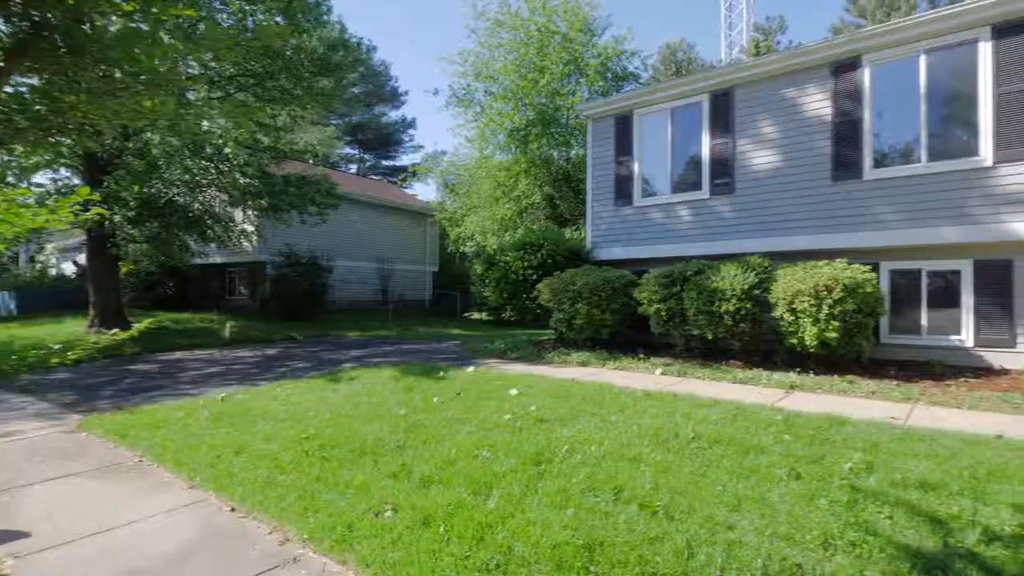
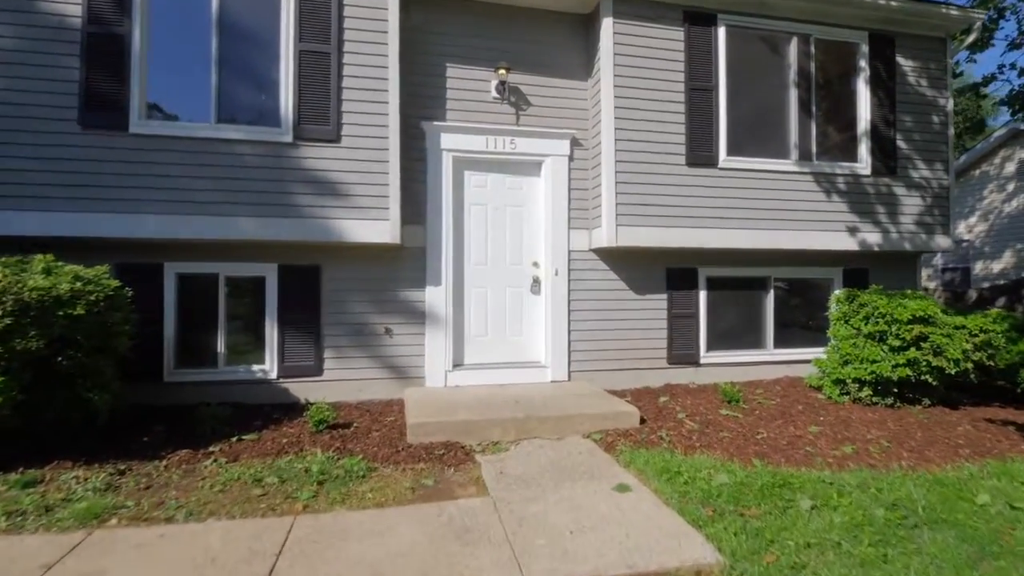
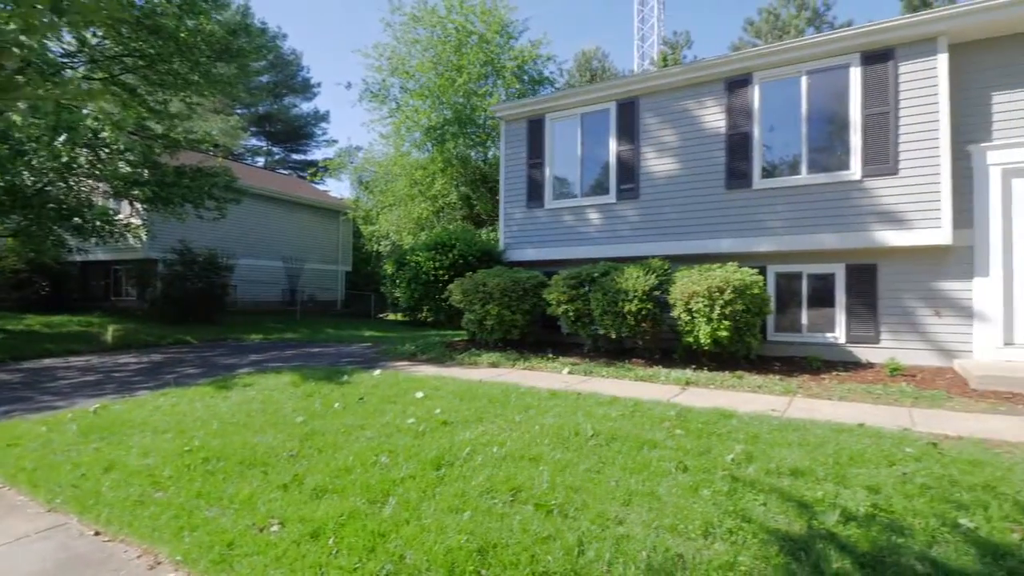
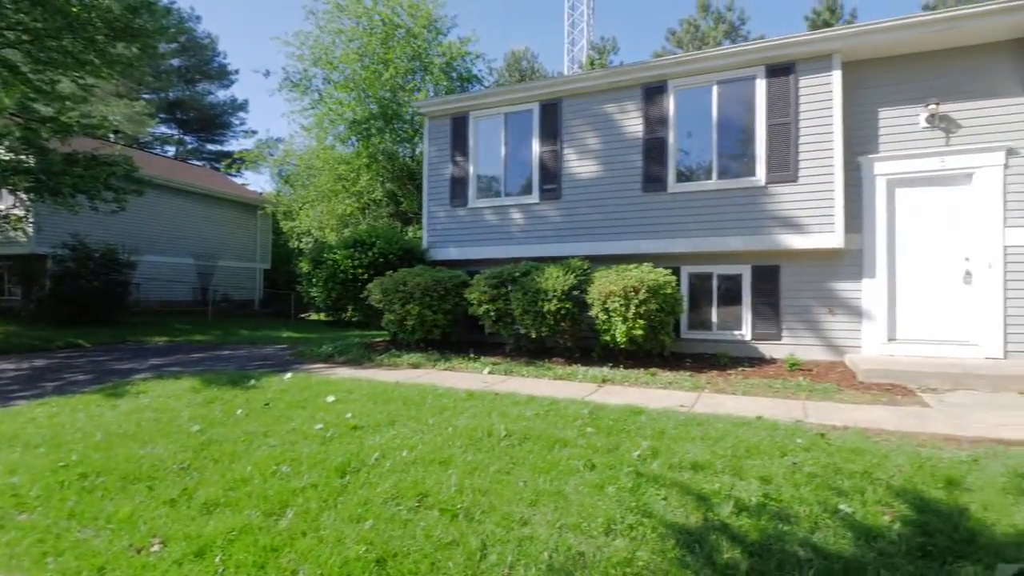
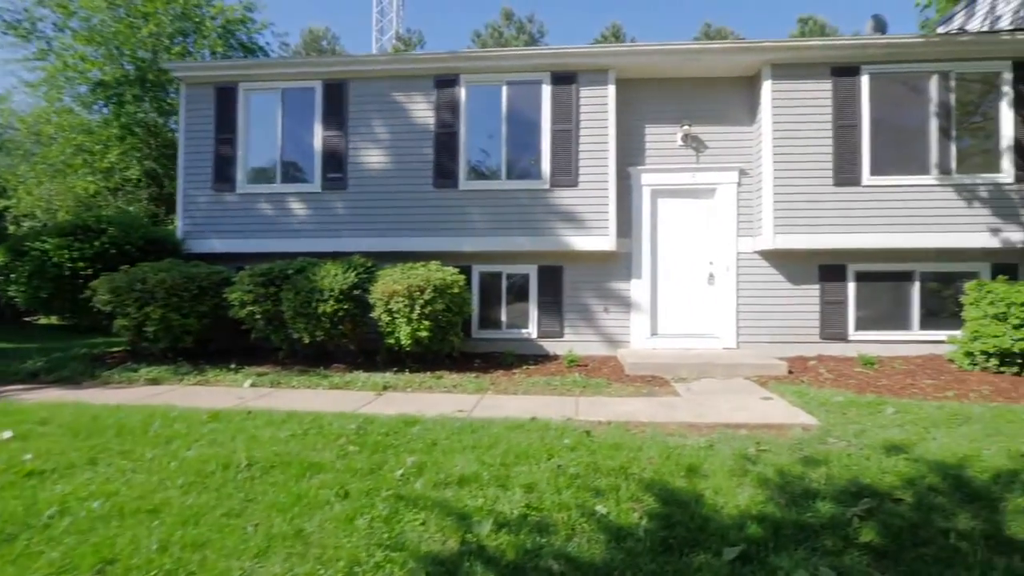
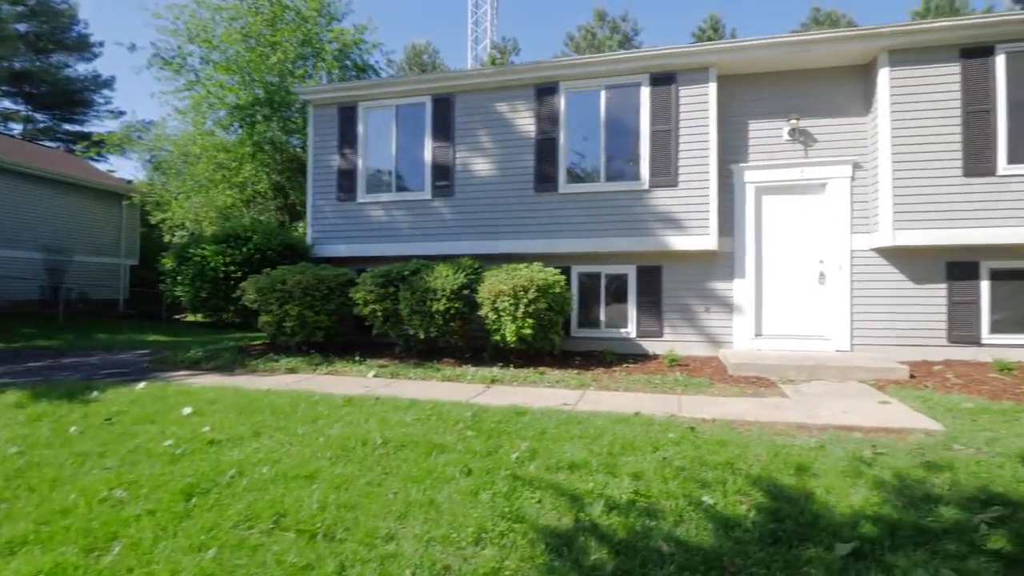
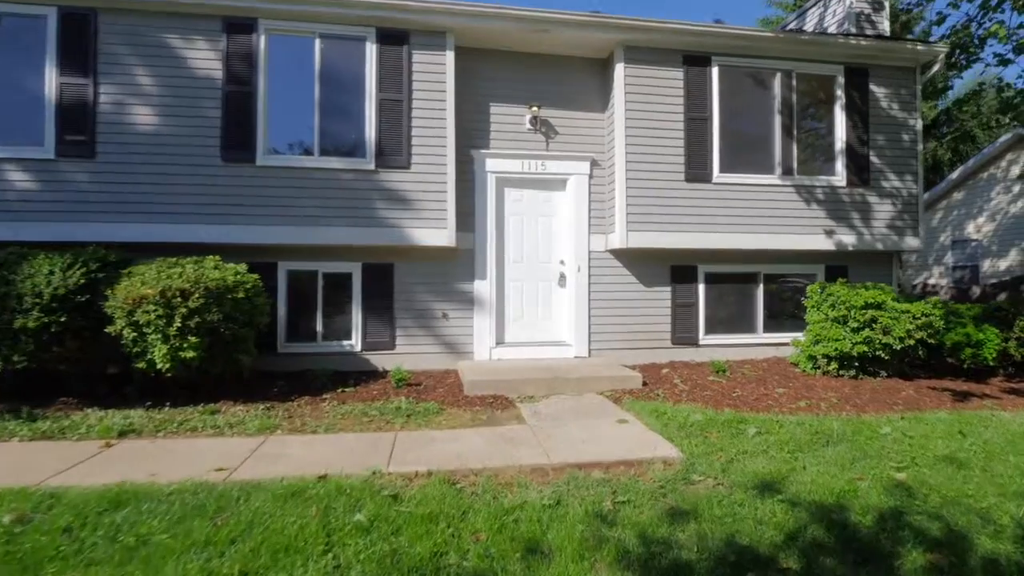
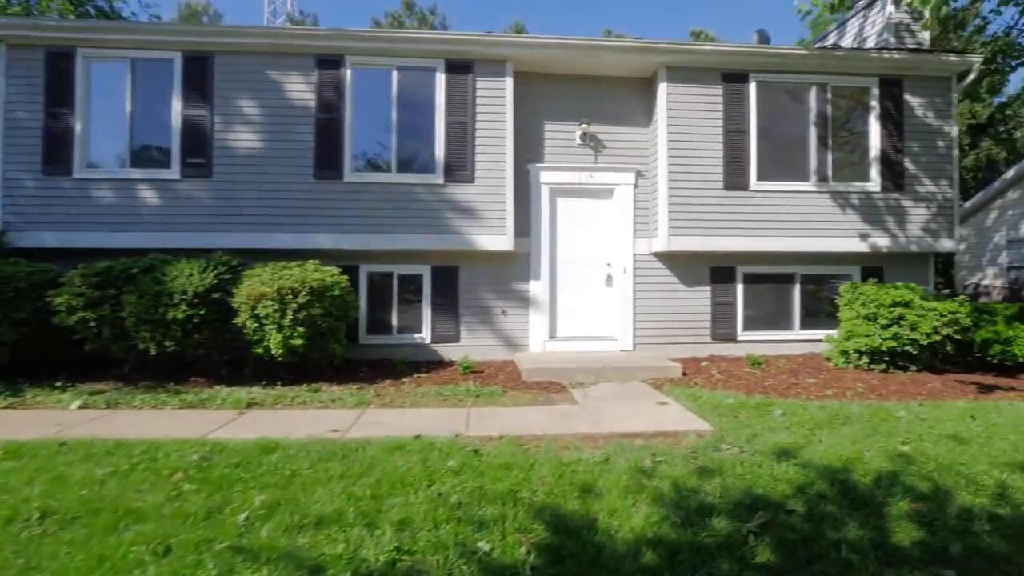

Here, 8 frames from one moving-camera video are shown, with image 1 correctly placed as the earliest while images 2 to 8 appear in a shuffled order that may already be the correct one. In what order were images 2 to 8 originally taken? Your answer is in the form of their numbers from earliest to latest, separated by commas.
3, 4, 6, 5, 8, 7, 2
